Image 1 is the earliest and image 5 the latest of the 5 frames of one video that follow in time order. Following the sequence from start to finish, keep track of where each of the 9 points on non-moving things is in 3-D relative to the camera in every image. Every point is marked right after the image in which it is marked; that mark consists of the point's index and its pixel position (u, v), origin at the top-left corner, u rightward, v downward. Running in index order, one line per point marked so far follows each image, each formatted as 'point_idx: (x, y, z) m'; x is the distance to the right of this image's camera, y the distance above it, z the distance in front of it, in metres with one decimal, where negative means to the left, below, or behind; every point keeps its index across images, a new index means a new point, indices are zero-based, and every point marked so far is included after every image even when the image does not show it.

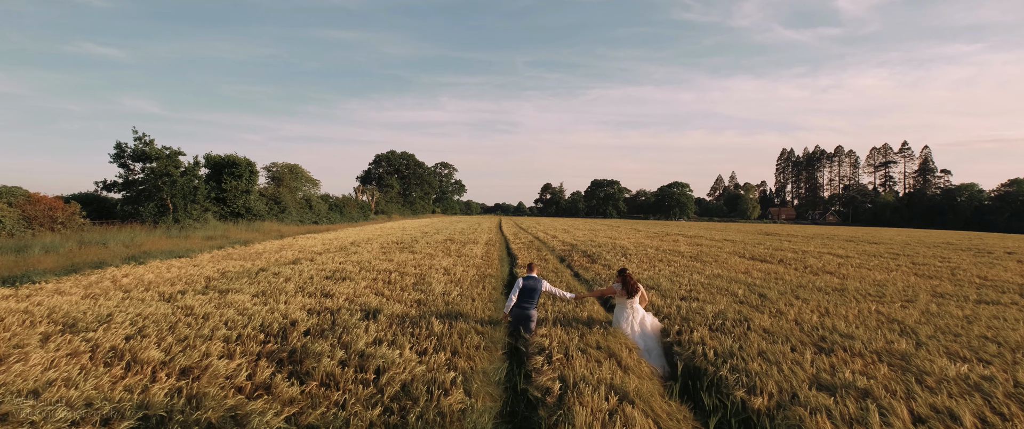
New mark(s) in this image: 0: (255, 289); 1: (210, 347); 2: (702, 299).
0: (-5.9, -1.7, +8.9) m
1: (-4.2, -1.8, +5.5) m
2: (+4.3, -1.9, +8.7) m
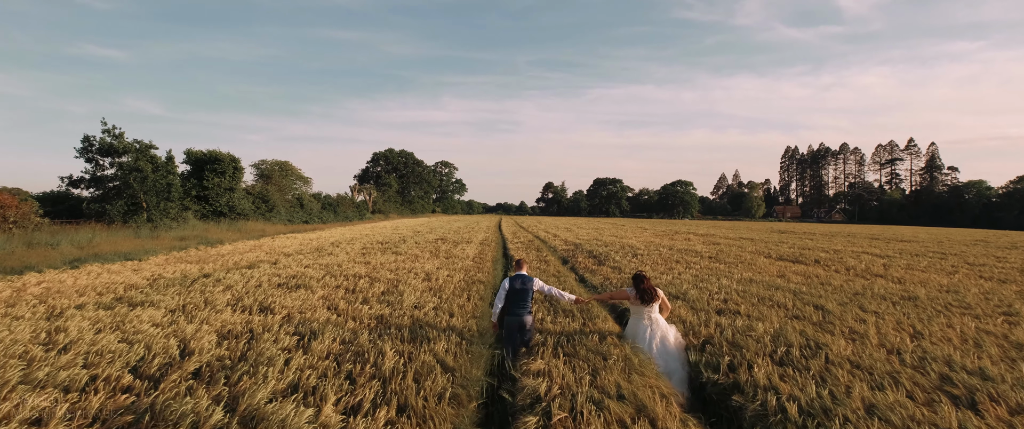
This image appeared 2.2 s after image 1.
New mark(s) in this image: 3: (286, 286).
0: (-6.1, -1.6, +7.0) m
1: (-4.4, -1.7, +3.6) m
2: (+4.1, -1.7, +6.8) m
3: (-5.1, -1.6, +8.7) m
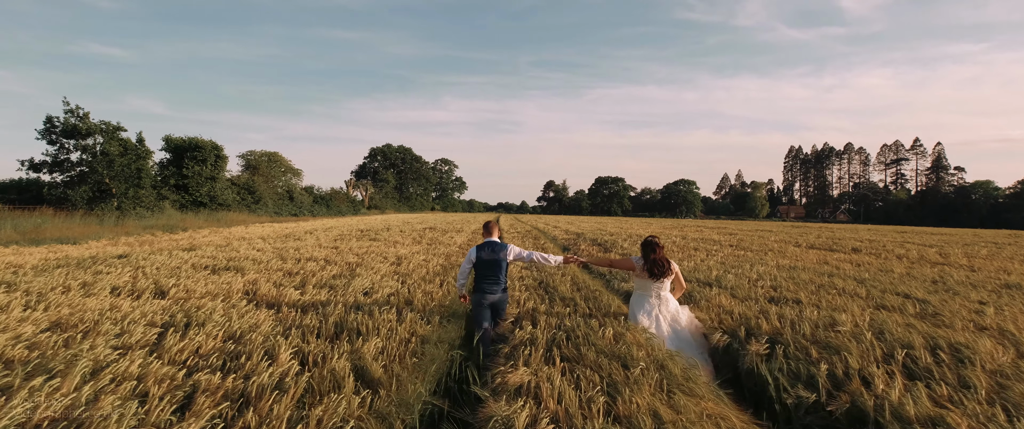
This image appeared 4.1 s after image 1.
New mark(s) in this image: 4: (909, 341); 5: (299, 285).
0: (-6.3, -1.0, +5.2) m
1: (-4.7, -1.1, +1.8) m
2: (+3.8, -1.1, +5.0) m
3: (-5.3, -1.0, +6.9) m
4: (+3.6, -1.2, +3.5) m
5: (-3.2, -1.1, +5.8) m
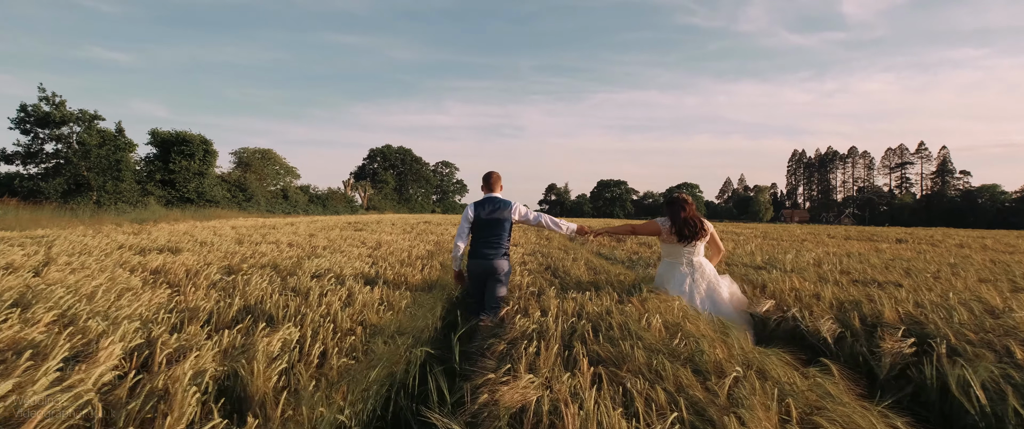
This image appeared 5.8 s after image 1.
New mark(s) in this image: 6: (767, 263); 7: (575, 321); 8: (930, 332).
0: (-6.3, -0.5, +3.9) m
1: (-4.7, -0.6, +0.5) m
2: (+3.8, -0.7, +3.6) m
3: (-5.3, -0.5, +5.6) m
4: (+3.6, -0.7, +2.2) m
5: (-3.2, -0.6, +4.5) m
6: (+3.6, -0.7, +5.5) m
7: (+0.4, -0.7, +2.7) m
8: (+2.5, -0.7, +2.3) m
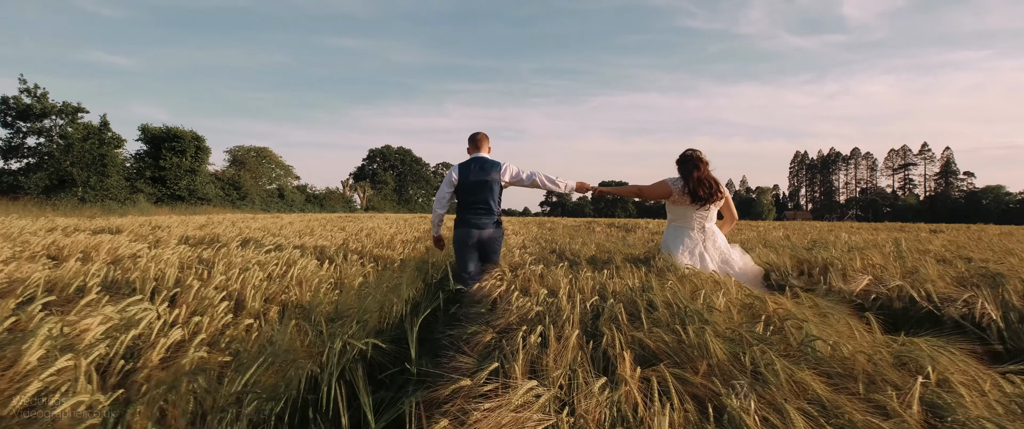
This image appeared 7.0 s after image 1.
0: (-6.4, -0.2, +3.1) m
1: (-4.8, -0.2, -0.4) m
2: (+3.8, -0.3, +2.8) m
3: (-5.3, -0.2, +4.8) m
4: (+3.5, -0.3, +1.3) m
5: (-3.2, -0.3, +3.6) m
6: (+3.6, -0.4, +4.6) m
7: (+0.4, -0.4, +1.9) m
8: (+2.5, -0.4, +1.5) m
